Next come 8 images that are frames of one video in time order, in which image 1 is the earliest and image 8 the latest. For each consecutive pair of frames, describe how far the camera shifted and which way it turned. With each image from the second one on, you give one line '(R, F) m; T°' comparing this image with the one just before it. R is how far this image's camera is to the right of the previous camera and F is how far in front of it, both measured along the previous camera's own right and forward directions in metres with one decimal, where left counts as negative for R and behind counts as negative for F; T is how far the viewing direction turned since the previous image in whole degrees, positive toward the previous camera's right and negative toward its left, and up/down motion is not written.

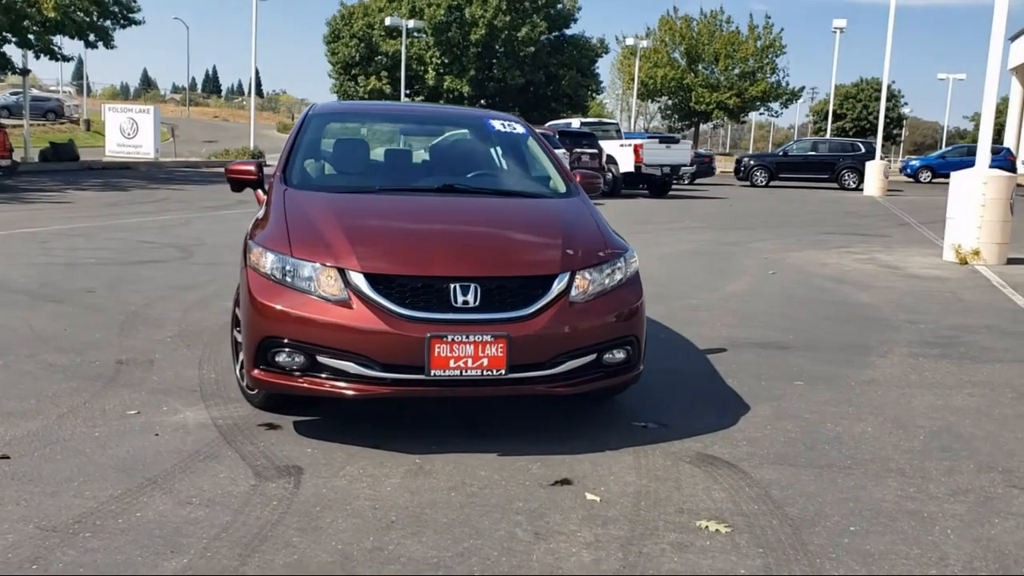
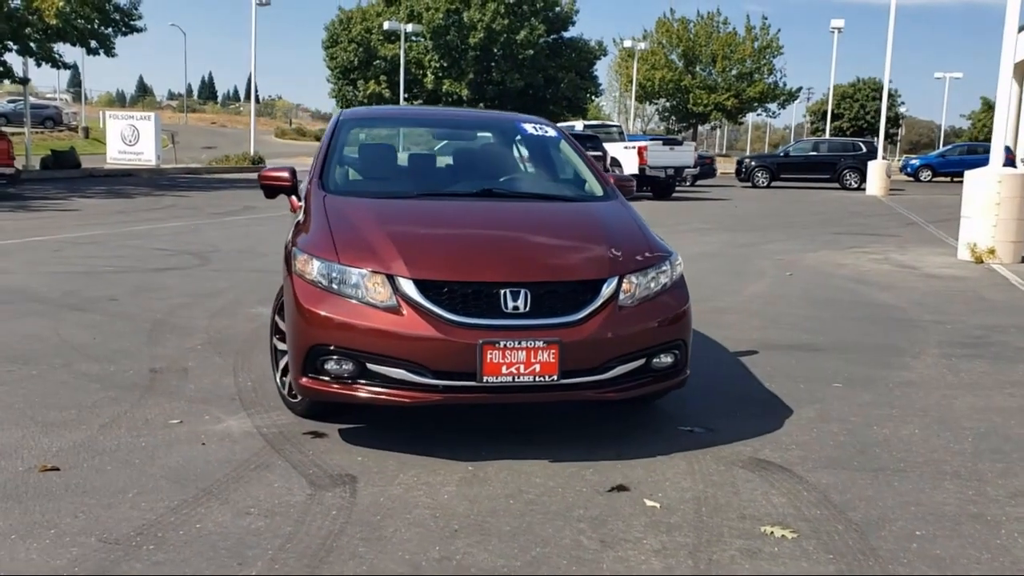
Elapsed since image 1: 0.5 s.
(-0.2, 0.0) m; 0°
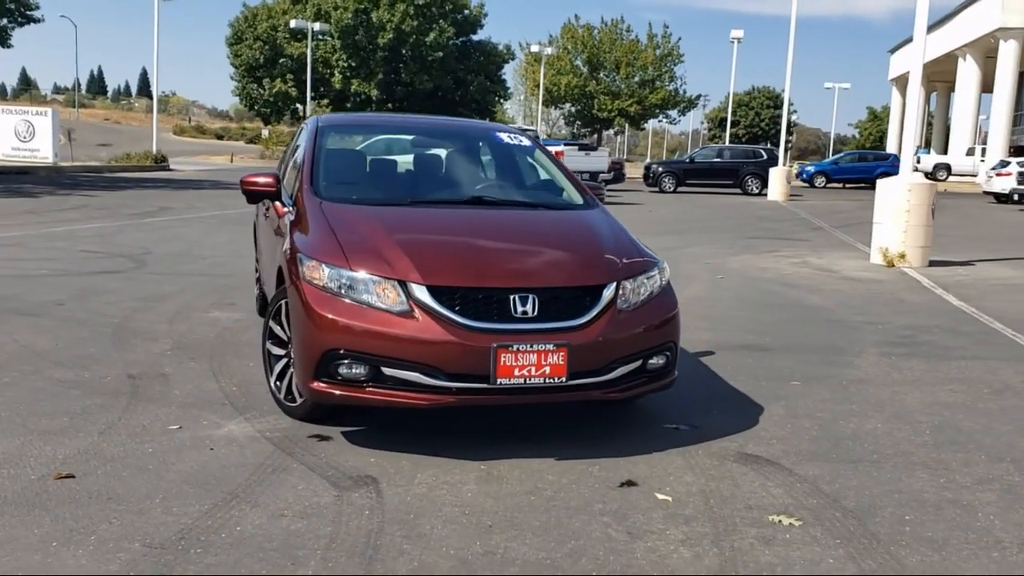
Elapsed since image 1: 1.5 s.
(-0.5, -0.2) m; +6°
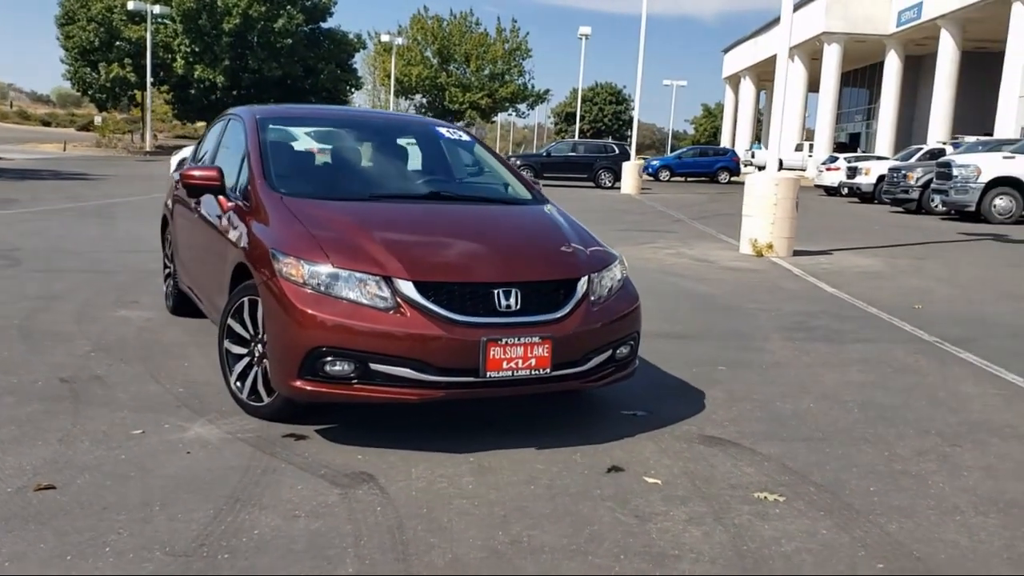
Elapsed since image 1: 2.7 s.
(-0.7, 0.0) m; +9°
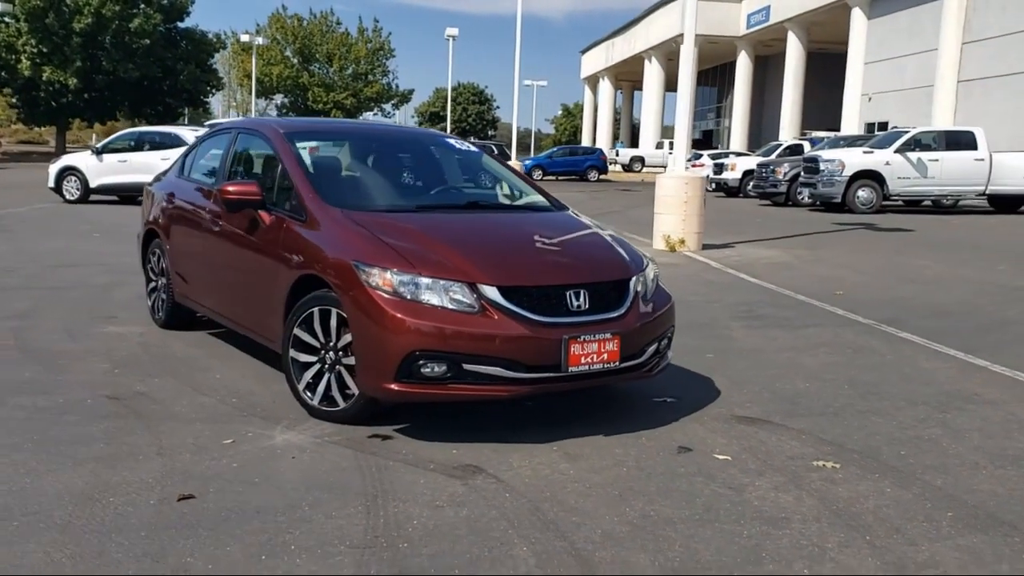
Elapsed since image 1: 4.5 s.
(-1.1, -0.3) m; +8°
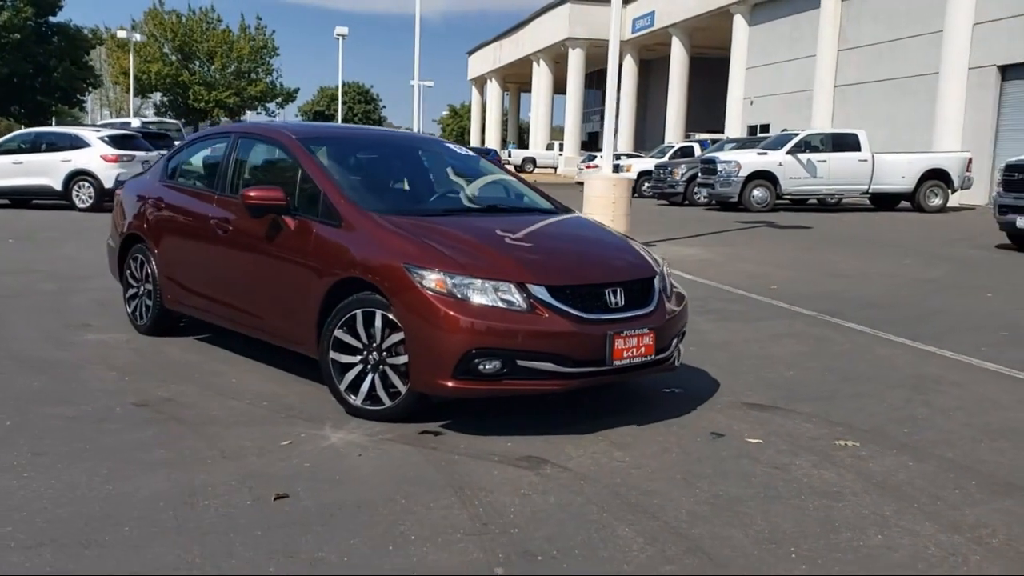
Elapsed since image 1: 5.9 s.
(-0.9, -0.2) m; +7°
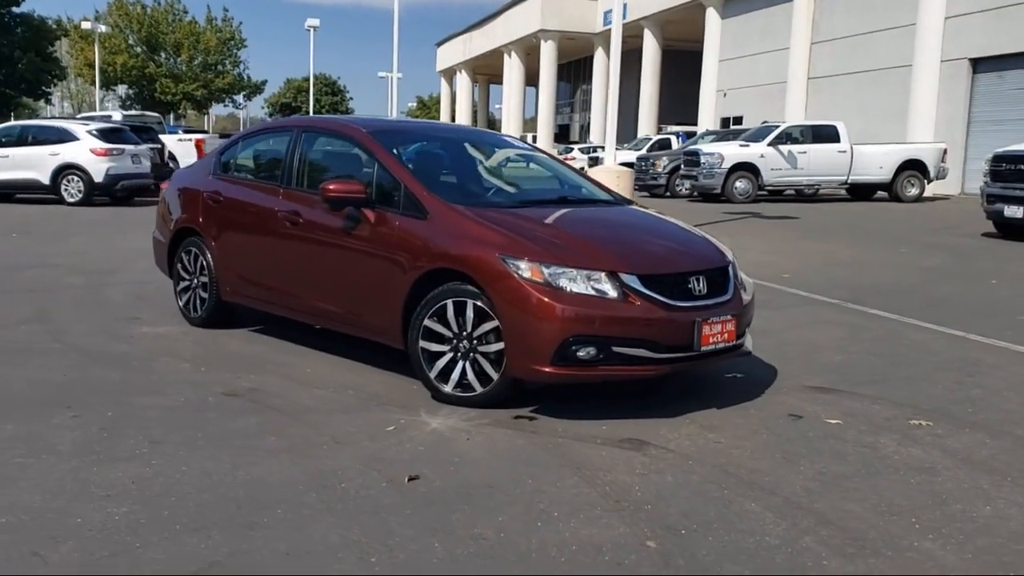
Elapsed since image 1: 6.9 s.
(-0.7, -0.1) m; +2°
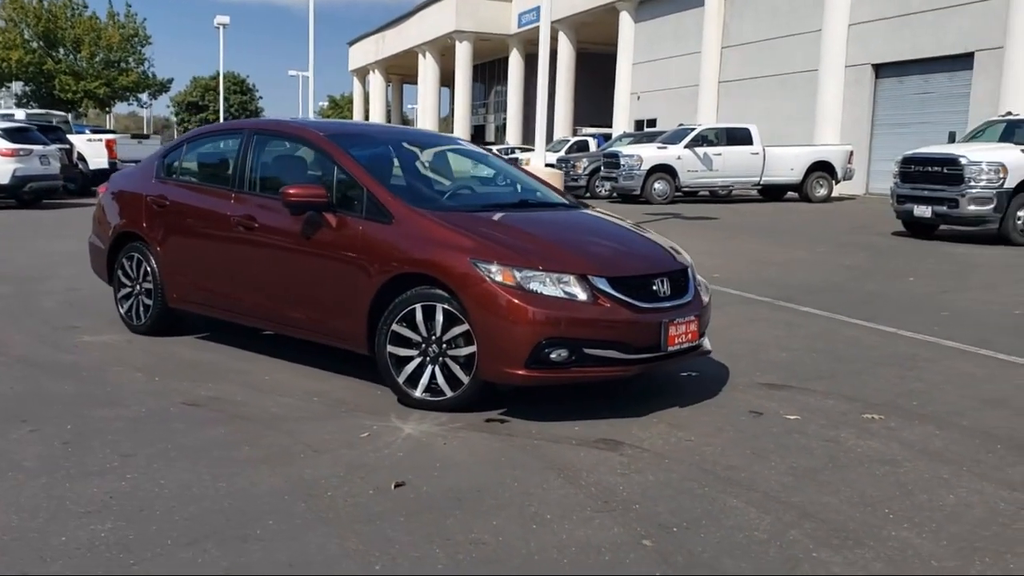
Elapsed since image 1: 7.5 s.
(-0.3, 0.0) m; +5°
